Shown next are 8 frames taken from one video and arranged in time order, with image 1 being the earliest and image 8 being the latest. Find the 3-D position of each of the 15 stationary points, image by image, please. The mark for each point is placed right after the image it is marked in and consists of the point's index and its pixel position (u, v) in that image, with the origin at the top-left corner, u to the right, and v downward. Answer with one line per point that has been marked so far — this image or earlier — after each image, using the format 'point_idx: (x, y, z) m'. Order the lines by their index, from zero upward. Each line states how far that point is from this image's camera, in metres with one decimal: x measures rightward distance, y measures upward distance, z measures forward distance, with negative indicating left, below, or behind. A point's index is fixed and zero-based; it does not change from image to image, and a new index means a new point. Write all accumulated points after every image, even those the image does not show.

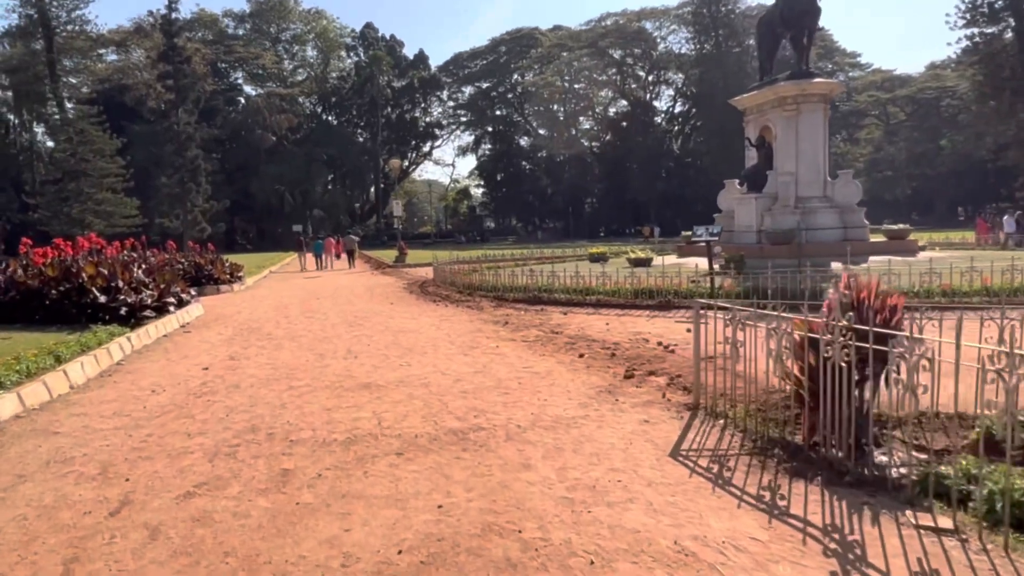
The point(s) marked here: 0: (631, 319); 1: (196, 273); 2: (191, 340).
0: (+1.7, -0.4, +10.2) m
1: (-8.0, +0.4, +18.2) m
2: (-4.3, -0.7, +9.8) m
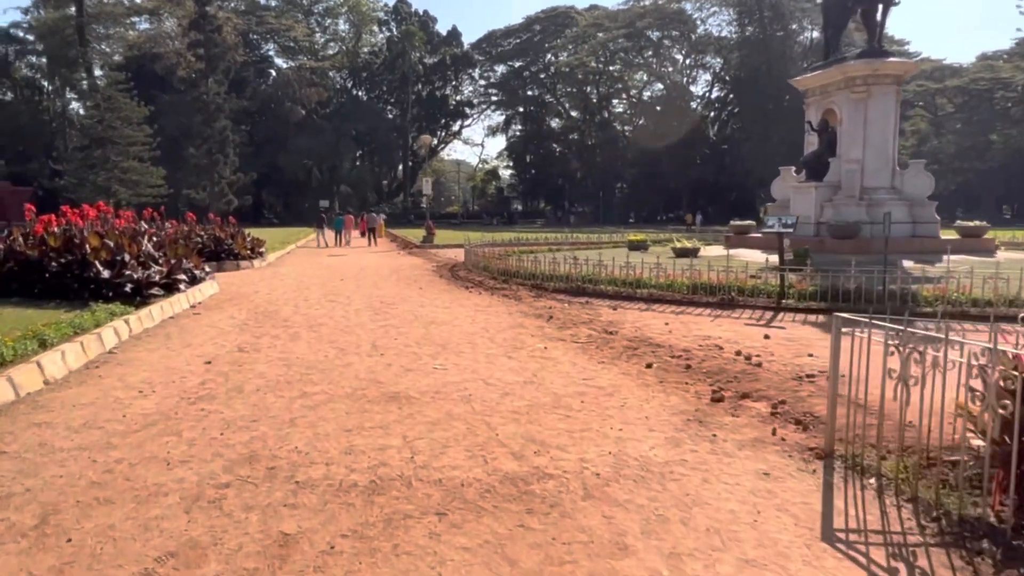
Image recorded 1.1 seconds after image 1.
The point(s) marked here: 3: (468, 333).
0: (+2.3, -0.4, +9.0) m
1: (-7.1, +1.0, +17.3) m
2: (-3.8, -0.5, +8.7) m
3: (-0.5, -0.5, +8.1) m
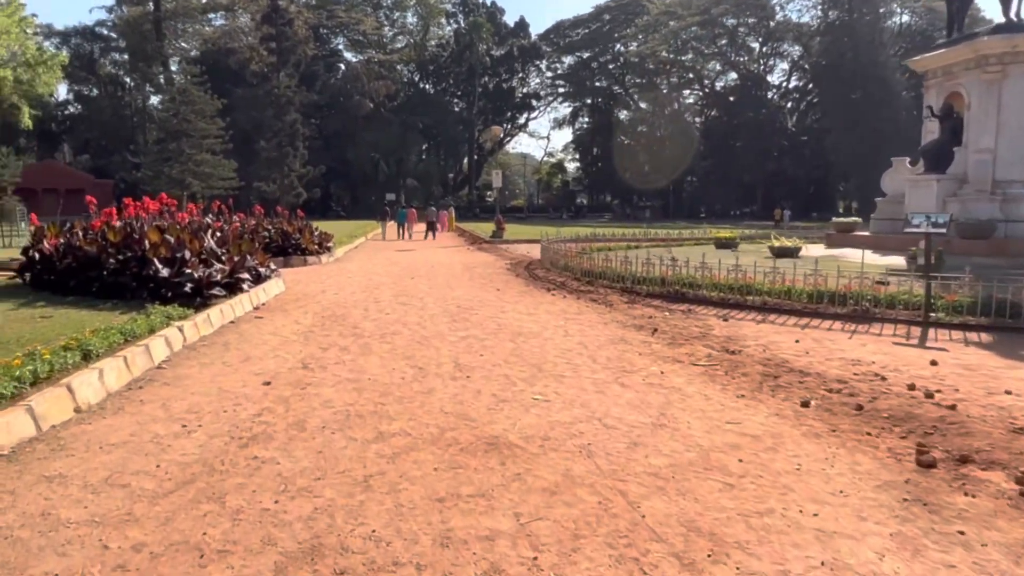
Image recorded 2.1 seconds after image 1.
0: (+3.3, -0.5, +7.6) m
1: (-5.3, +1.1, +16.6) m
2: (-2.7, -0.5, +7.8) m
3: (+0.5, -0.6, +6.9) m
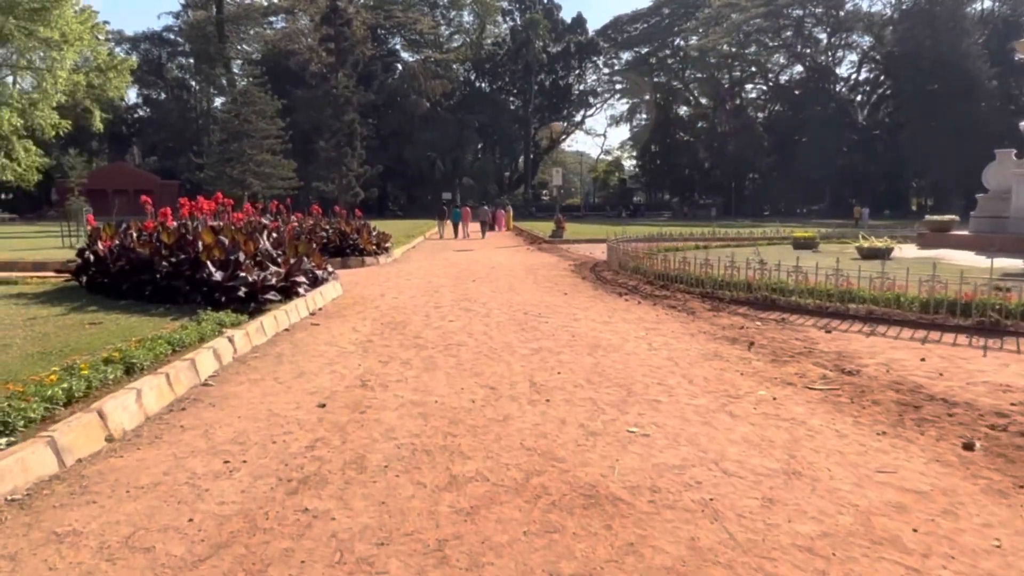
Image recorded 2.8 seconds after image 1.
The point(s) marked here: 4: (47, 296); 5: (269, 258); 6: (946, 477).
0: (+4.0, -0.6, +6.5) m
1: (-3.8, +1.0, +16.2) m
2: (-2.0, -0.5, +7.2) m
3: (+1.2, -0.7, +6.1) m
4: (-6.0, -0.1, +9.4) m
5: (-3.2, +0.4, +9.4) m
6: (+2.2, -0.9, +3.6) m
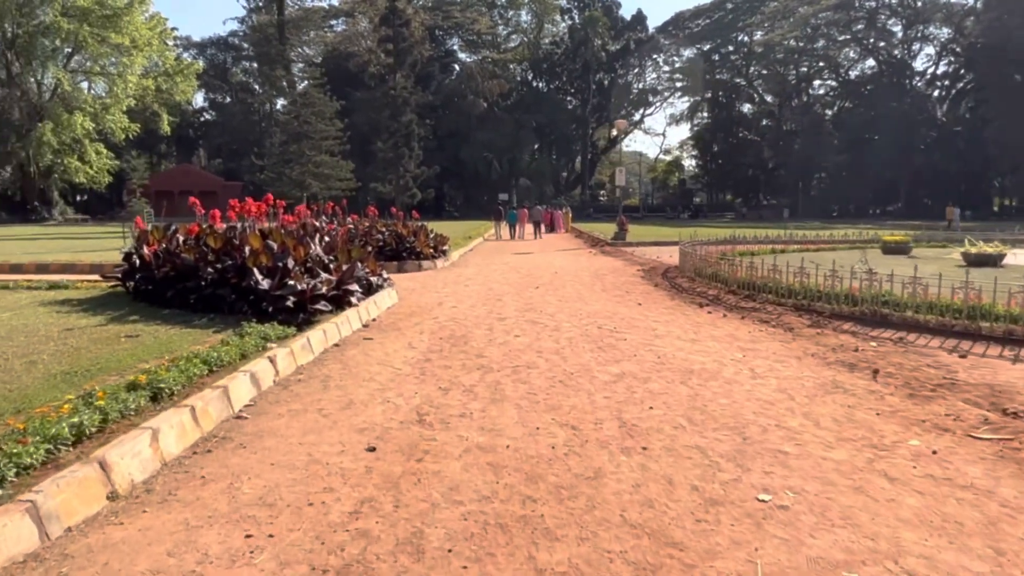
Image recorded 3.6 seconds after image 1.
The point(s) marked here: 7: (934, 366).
0: (+4.7, -0.8, +5.3) m
1: (-2.5, +0.9, +15.5) m
2: (-1.3, -0.7, +6.4) m
3: (+1.8, -0.8, +5.1) m
4: (-5.2, -0.2, +8.9) m
5: (-2.3, +0.3, +8.7) m
6: (+2.6, -1.1, +2.5) m
7: (+3.6, -0.7, +6.2) m
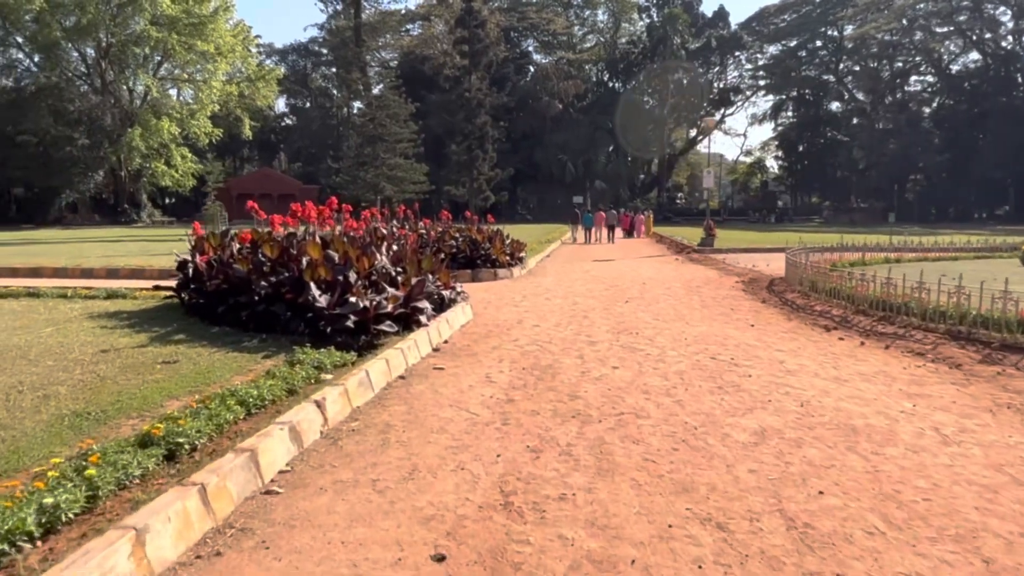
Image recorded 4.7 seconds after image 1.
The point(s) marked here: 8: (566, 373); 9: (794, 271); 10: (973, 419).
0: (+5.3, -1.0, +3.5) m
1: (-0.8, +0.7, +14.4) m
2: (-0.5, -0.8, +5.3) m
3: (+2.4, -1.0, +3.6) m
4: (-4.2, -0.3, +8.1) m
5: (-1.3, +0.1, +7.6) m
6: (+2.9, -1.3, +1.0) m
7: (+4.3, -0.9, +4.5) m
8: (+0.5, -0.7, +6.3) m
9: (+5.0, +0.3, +12.7) m
10: (+3.1, -0.9, +4.9) m
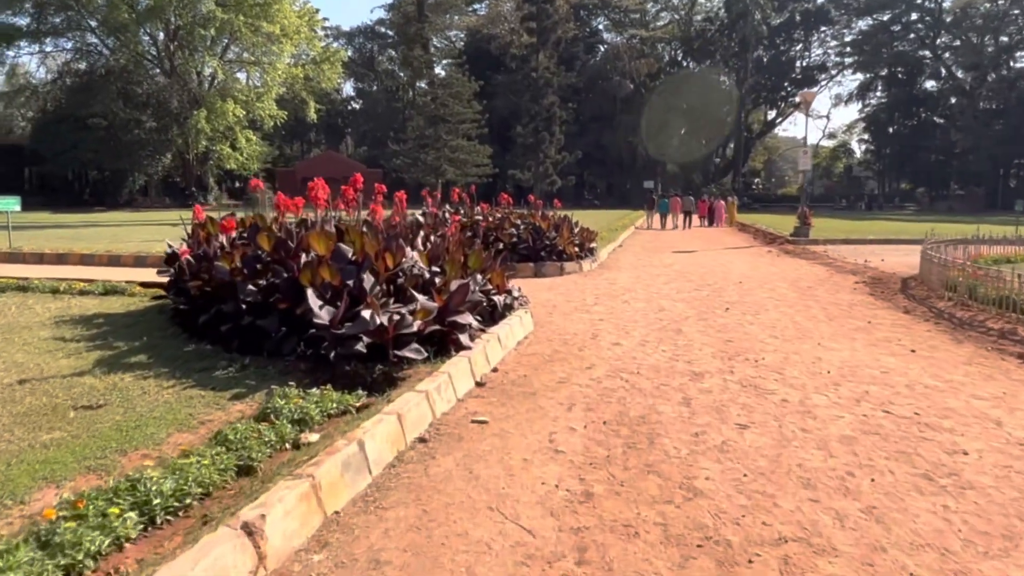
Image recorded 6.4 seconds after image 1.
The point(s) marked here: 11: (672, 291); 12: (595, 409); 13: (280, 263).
0: (+5.4, -1.2, +1.0) m
1: (+0.4, +0.8, +12.4) m
2: (-0.2, -0.9, +3.3) m
3: (+2.6, -1.2, +1.4) m
4: (-3.5, -0.3, +6.4) m
5: (-0.8, +0.1, +5.6) m
6: (+2.8, -1.5, -1.3) m
7: (+4.6, -1.1, +2.1) m
8: (+0.9, -0.8, +4.2) m
9: (+6.0, +0.2, +10.1) m
10: (+3.4, -1.1, +2.6) m
11: (+2.3, 0.0, +10.5) m
12: (+0.5, -0.8, +4.7) m
13: (-1.8, +0.2, +5.6) m
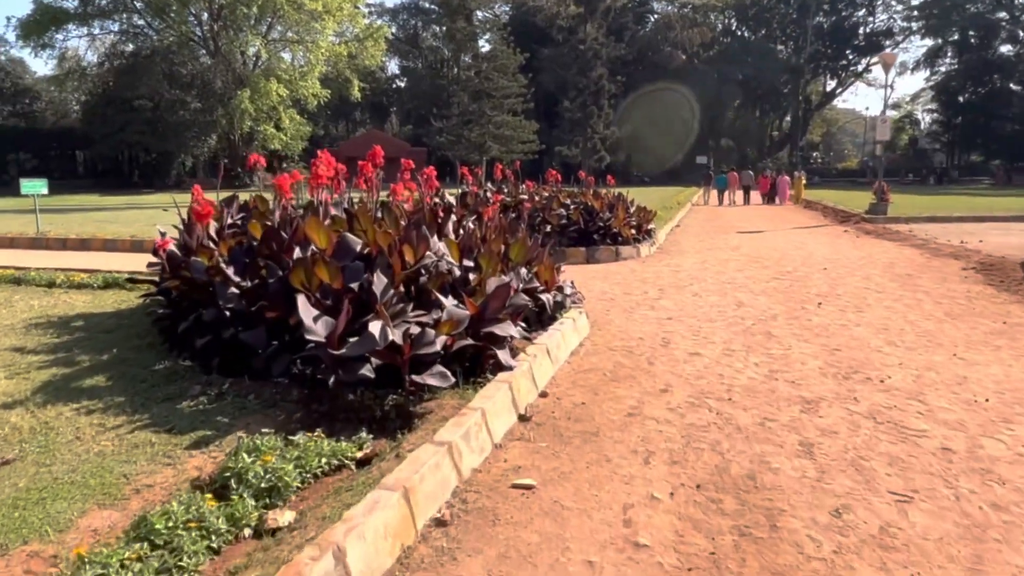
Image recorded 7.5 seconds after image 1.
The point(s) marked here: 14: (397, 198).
0: (+5.4, -1.4, -0.6) m
1: (+1.1, +1.0, +11.0) m
2: (0.0, -1.0, +2.0) m
3: (+2.6, -1.3, 0.0) m
4: (-3.2, -0.3, +5.4) m
5: (-0.4, 0.0, +4.4) m
6: (+2.7, -1.7, -2.7) m
7: (+4.7, -1.2, +0.6) m
8: (+1.1, -0.9, +2.9) m
9: (+6.6, +0.3, +8.4) m
10: (+3.6, -1.2, +1.1) m
11: (+2.9, +0.1, +9.1) m
12: (+0.8, -0.8, +3.4) m
13: (-1.5, +0.2, +4.4) m
14: (-0.9, +0.7, +5.8) m
